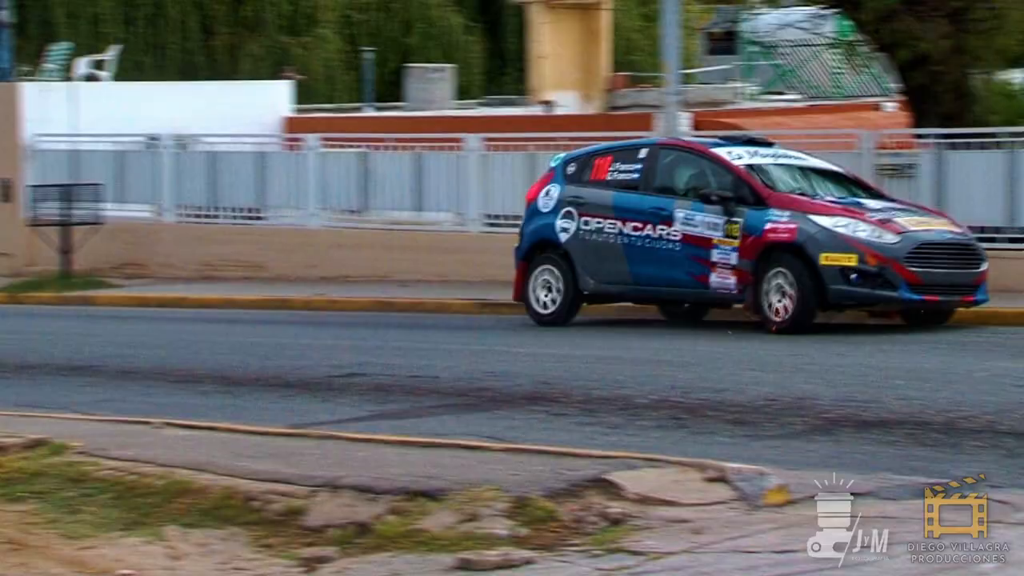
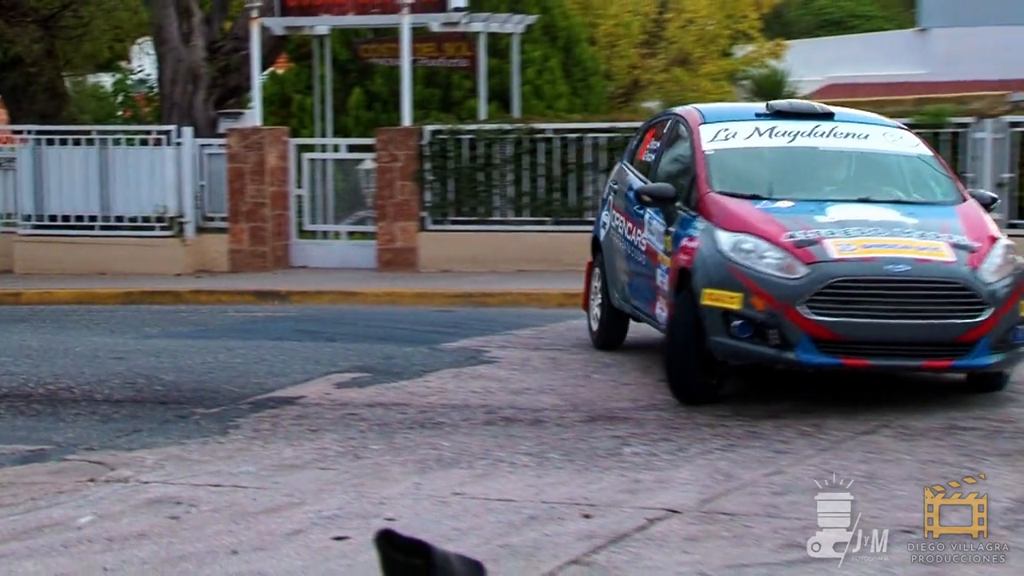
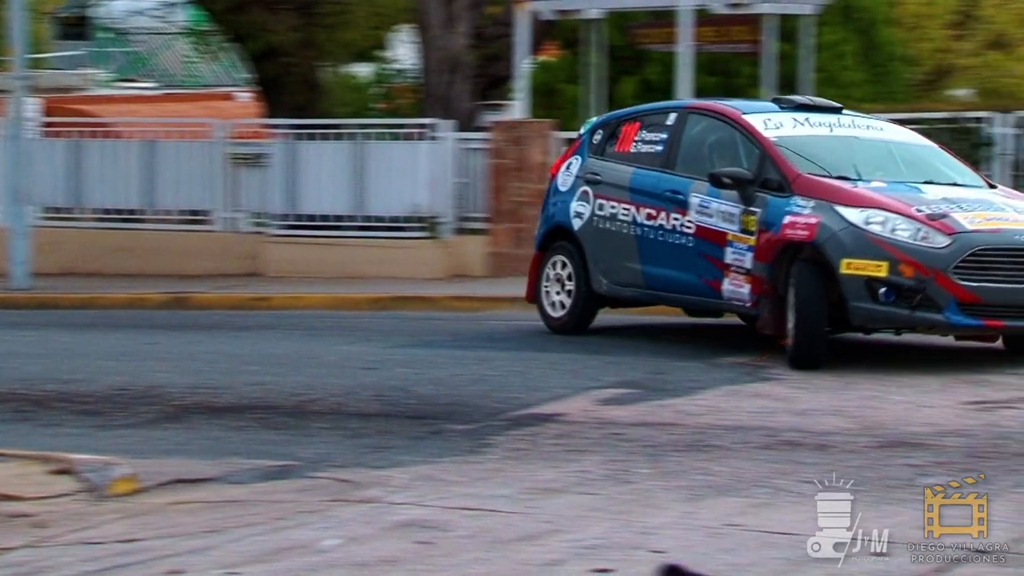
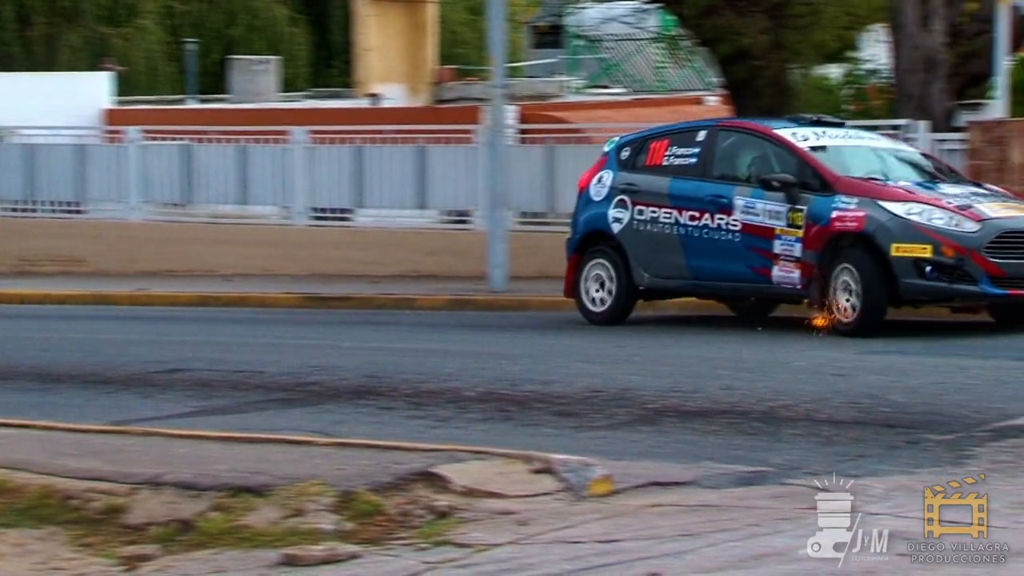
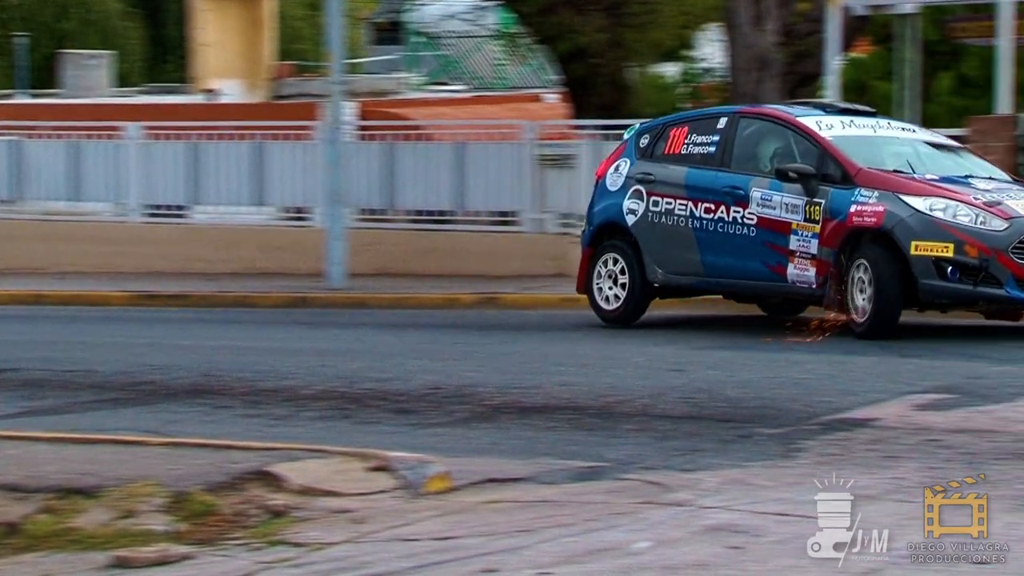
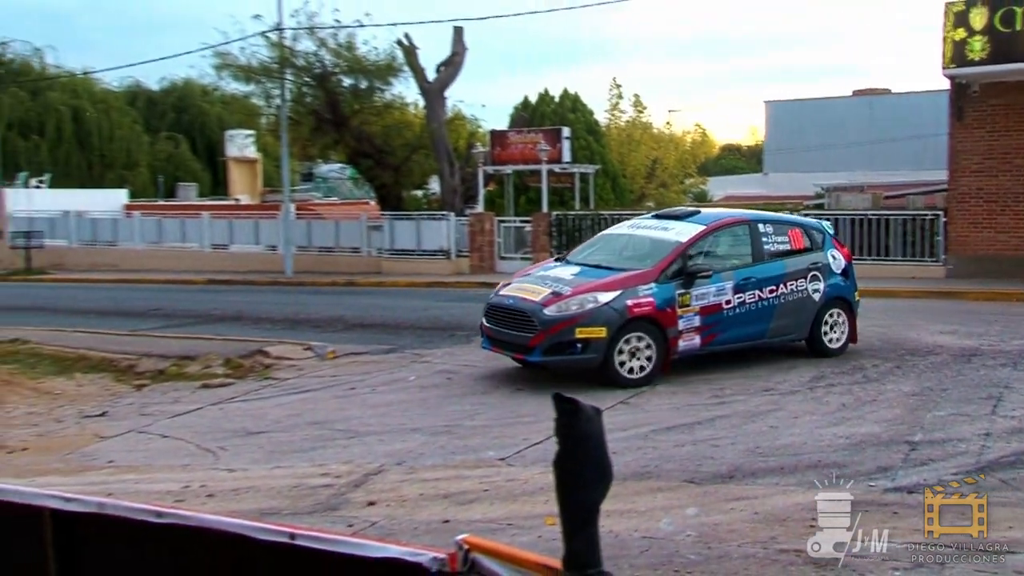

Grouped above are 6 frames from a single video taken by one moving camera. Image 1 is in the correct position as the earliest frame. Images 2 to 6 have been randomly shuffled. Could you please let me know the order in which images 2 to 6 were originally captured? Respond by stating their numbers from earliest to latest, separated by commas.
4, 5, 3, 2, 6
